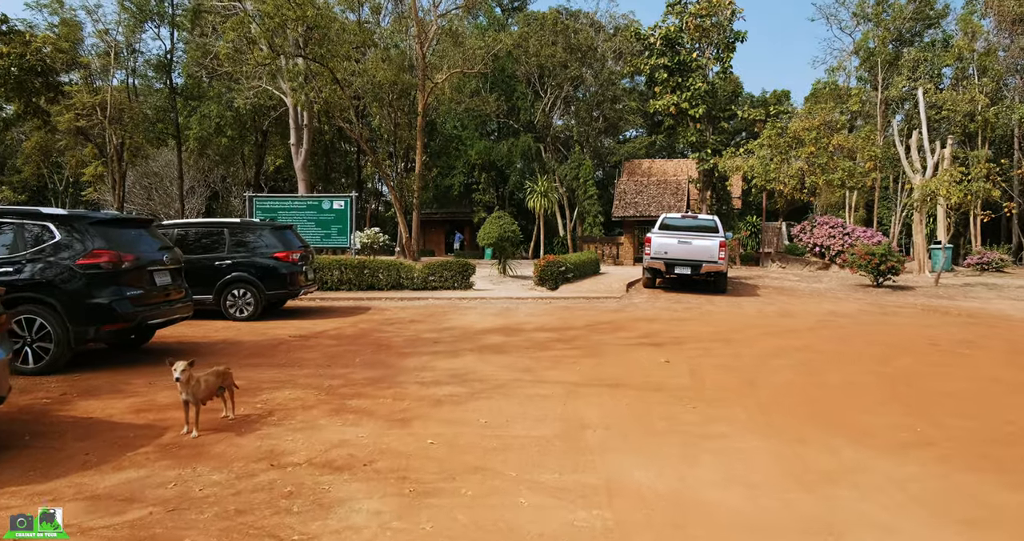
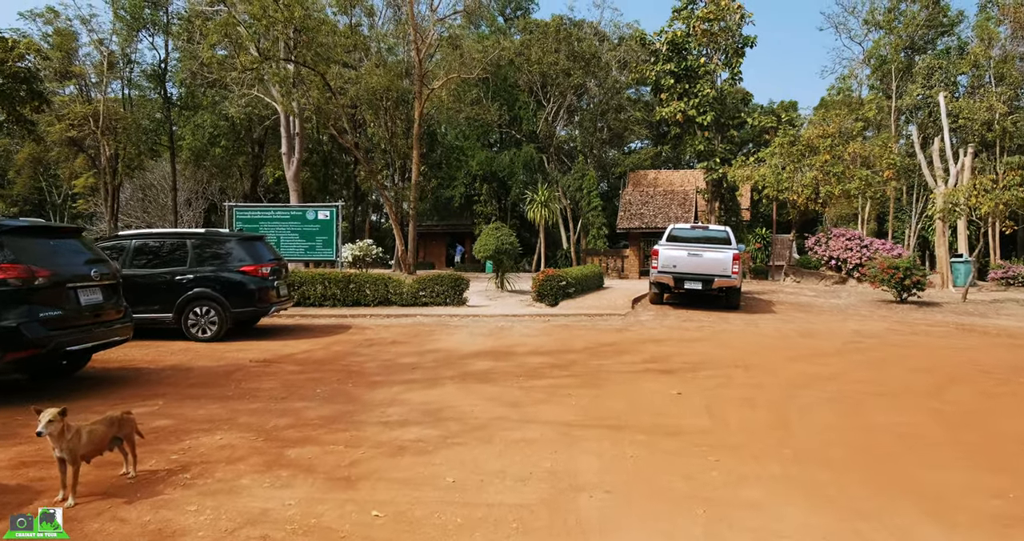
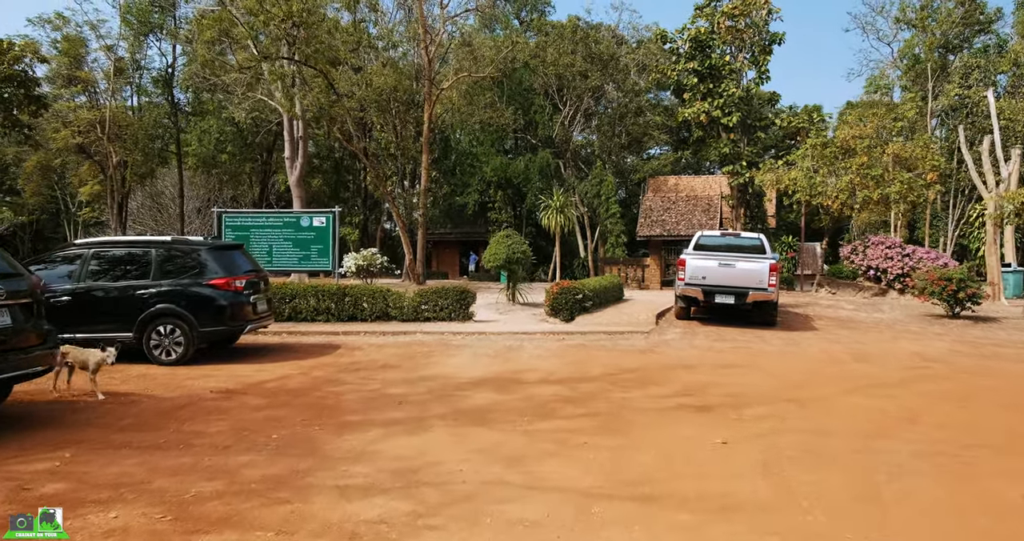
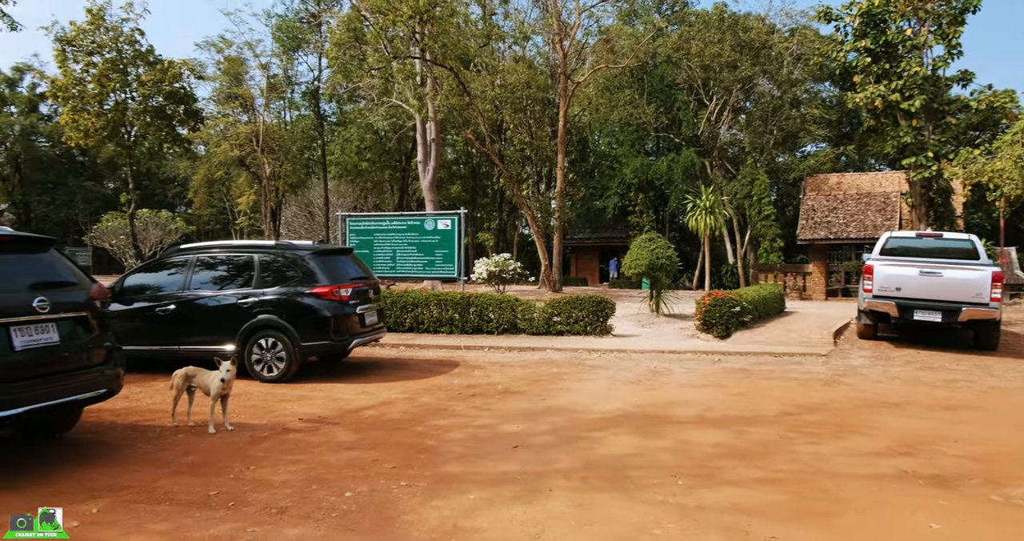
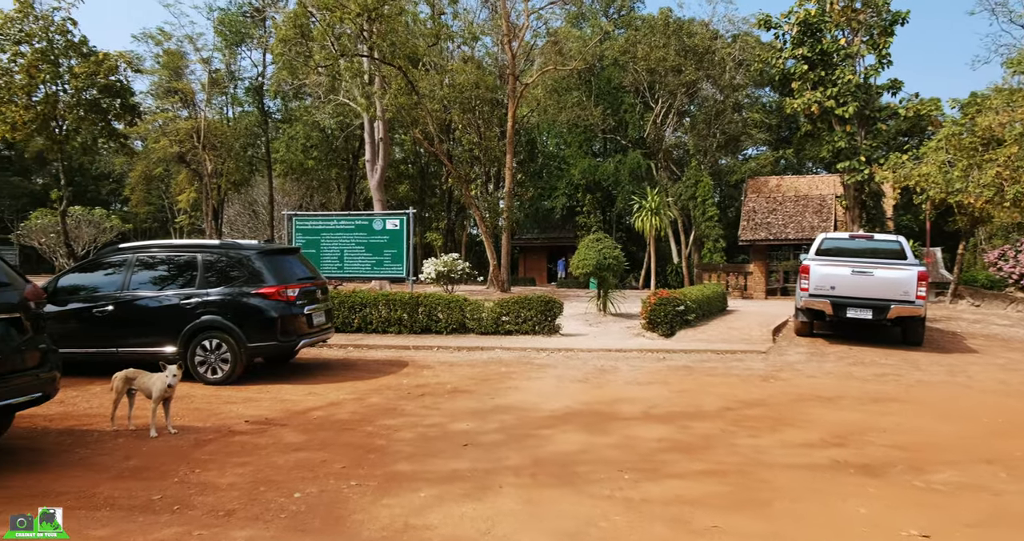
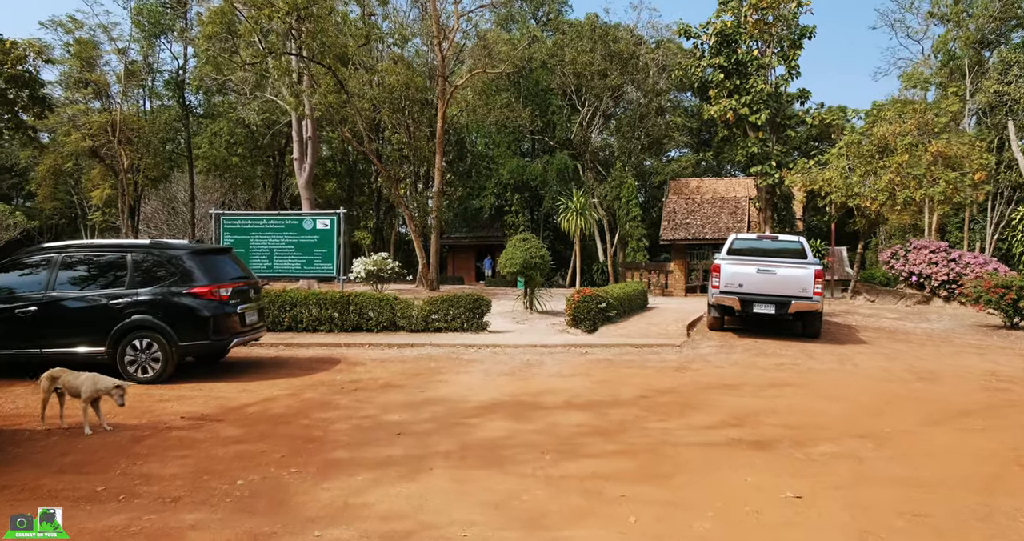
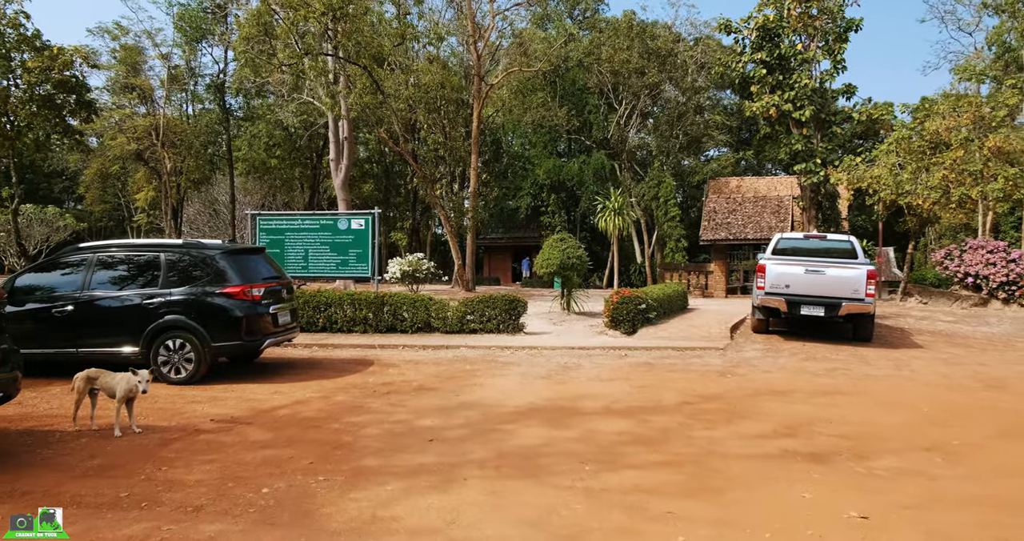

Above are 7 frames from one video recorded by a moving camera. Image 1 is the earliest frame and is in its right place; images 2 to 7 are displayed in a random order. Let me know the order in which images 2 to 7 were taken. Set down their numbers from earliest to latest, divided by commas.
2, 3, 6, 7, 5, 4
